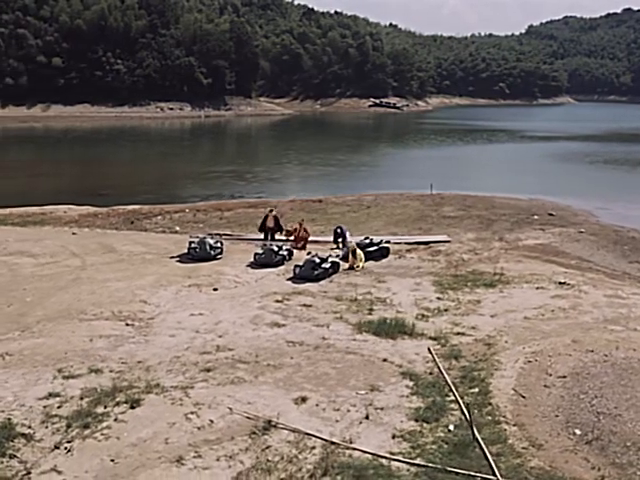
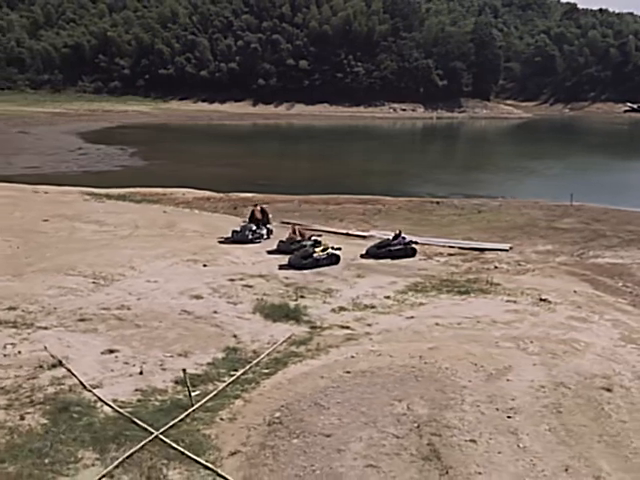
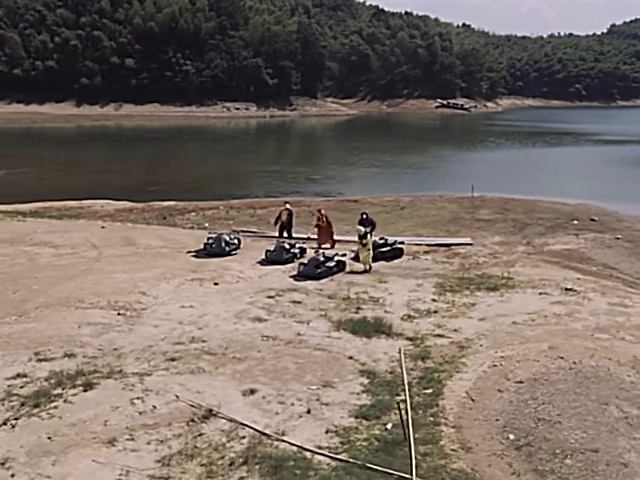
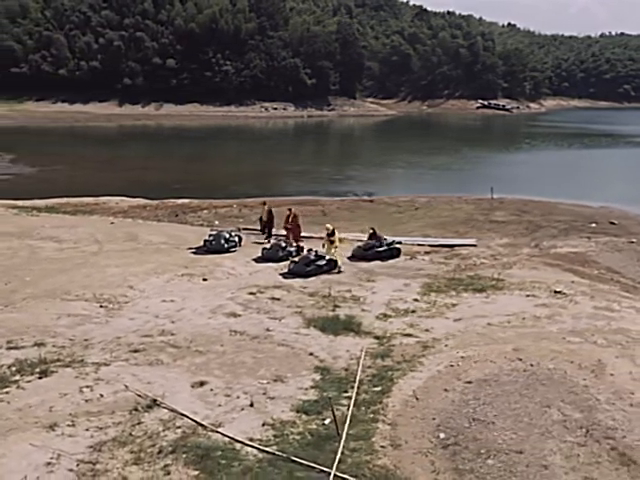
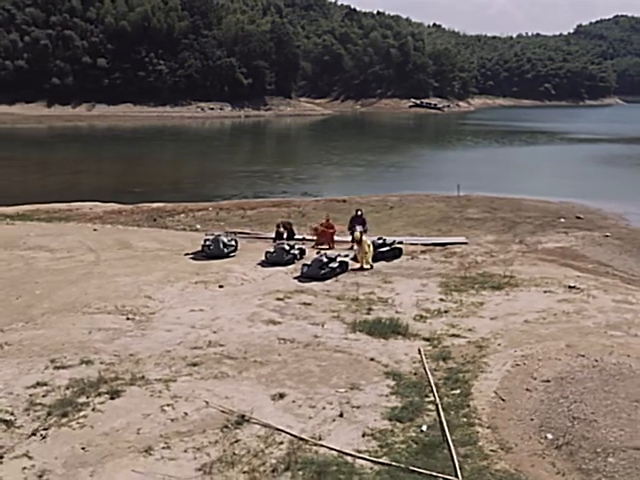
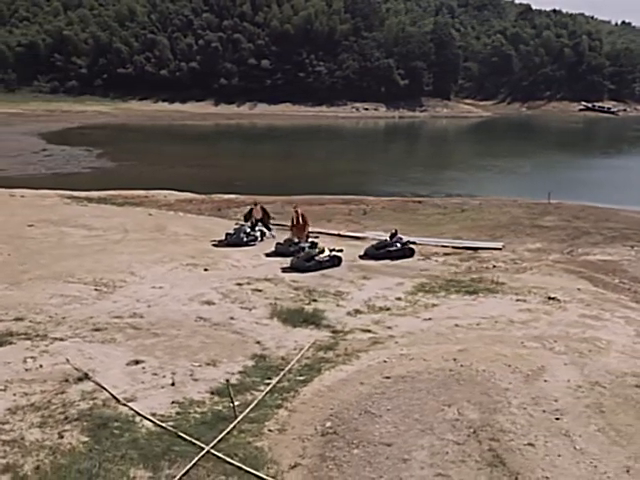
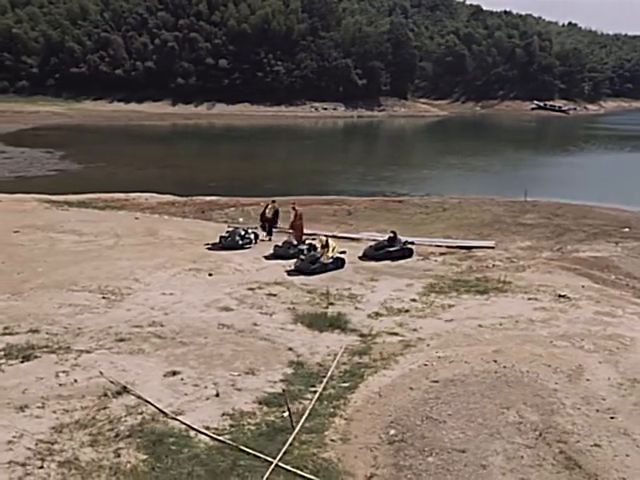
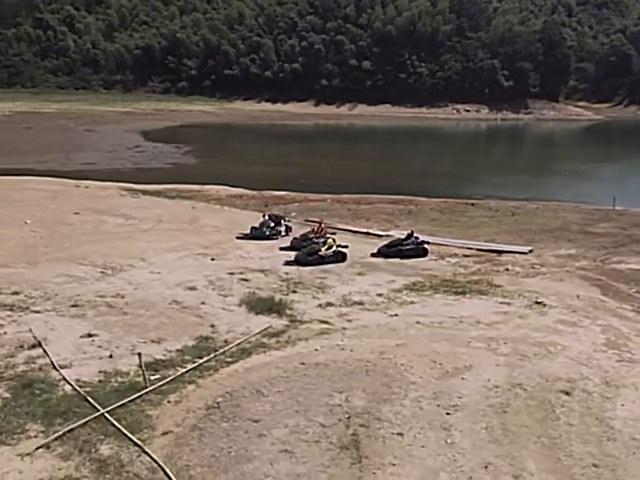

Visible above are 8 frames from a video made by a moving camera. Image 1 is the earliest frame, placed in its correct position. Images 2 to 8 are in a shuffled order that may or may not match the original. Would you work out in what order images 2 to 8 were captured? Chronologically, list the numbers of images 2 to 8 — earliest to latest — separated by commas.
5, 3, 4, 7, 6, 2, 8
